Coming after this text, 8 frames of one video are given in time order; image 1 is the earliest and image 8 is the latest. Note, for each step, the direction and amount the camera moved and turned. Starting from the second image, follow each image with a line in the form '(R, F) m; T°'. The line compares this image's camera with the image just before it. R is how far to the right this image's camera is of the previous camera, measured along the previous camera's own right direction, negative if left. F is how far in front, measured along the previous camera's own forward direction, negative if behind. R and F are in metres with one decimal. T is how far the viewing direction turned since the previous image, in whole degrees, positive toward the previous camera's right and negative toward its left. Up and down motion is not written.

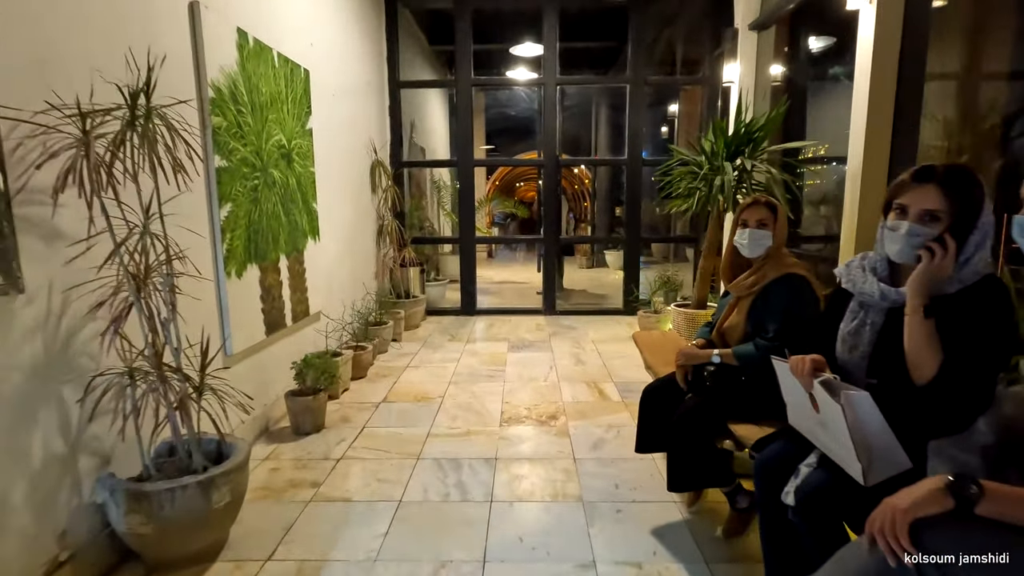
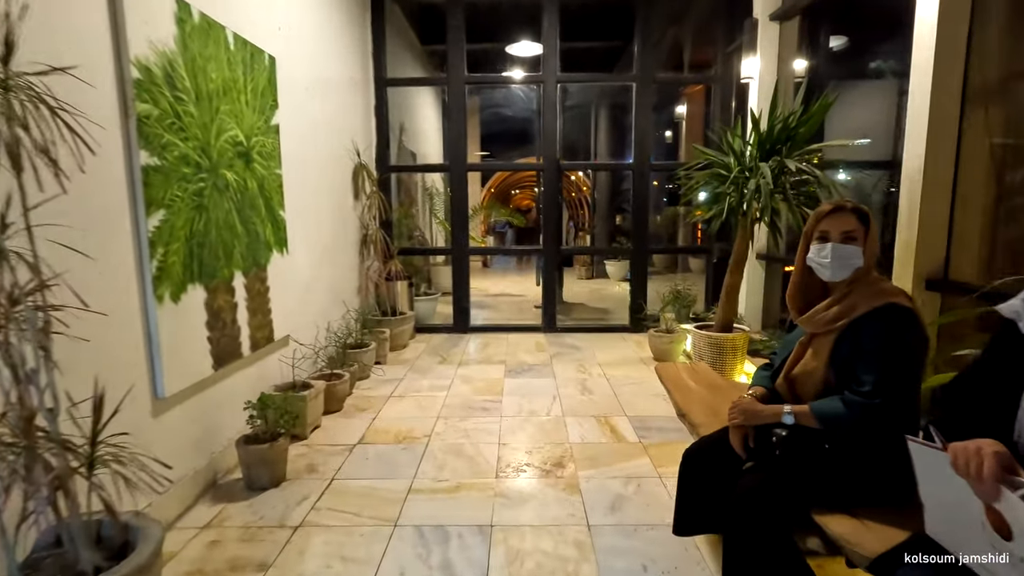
(0.0, +0.5) m; +1°
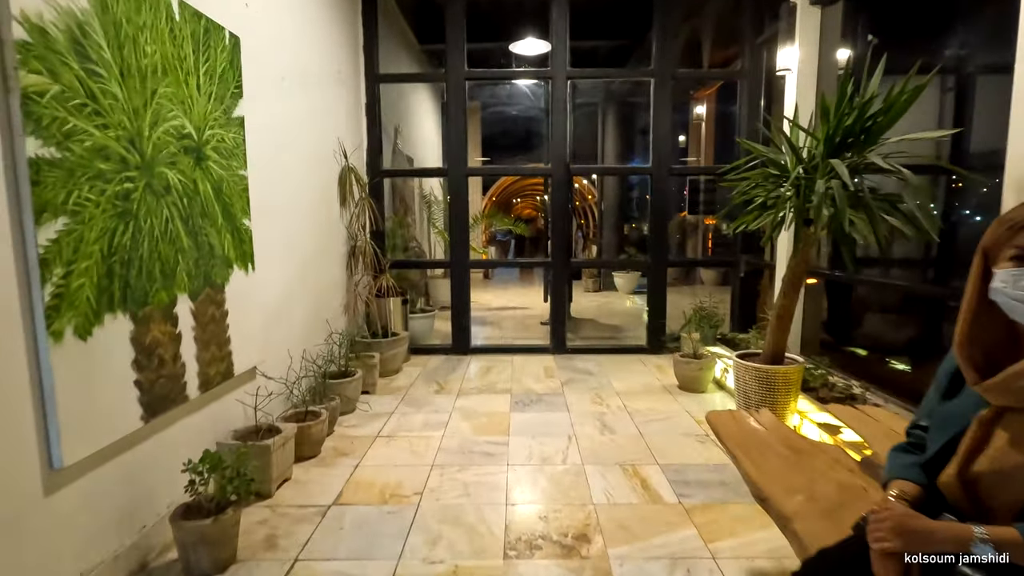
(0.0, +0.5) m; 0°
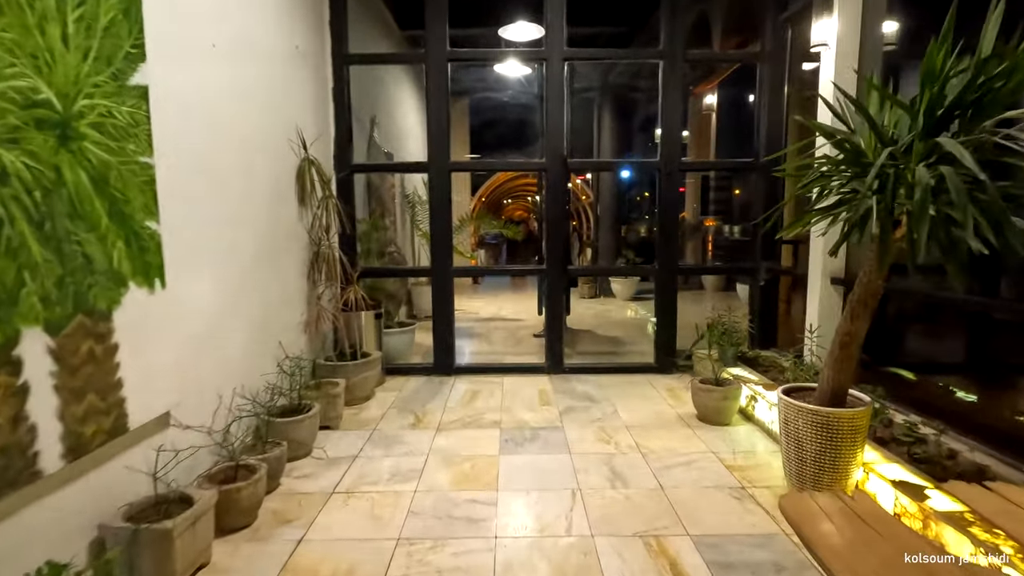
(0.0, +0.6) m; +1°
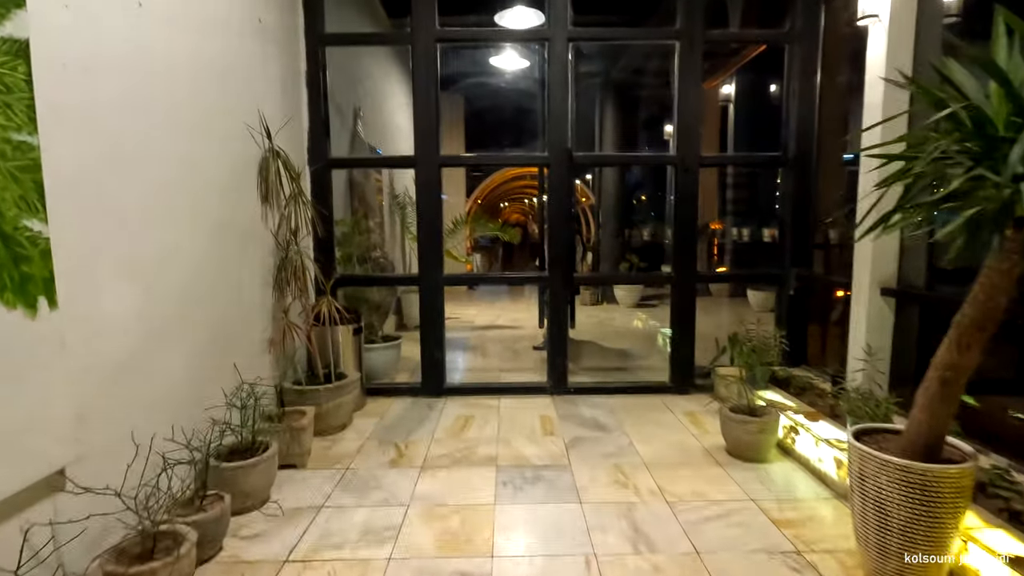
(0.0, +0.5) m; 0°
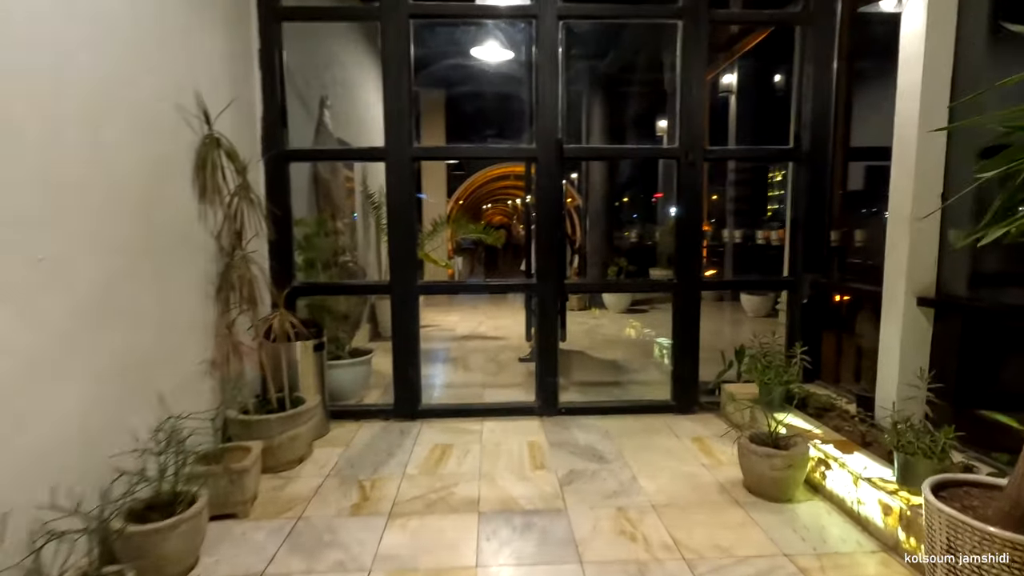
(0.0, +0.4) m; +2°
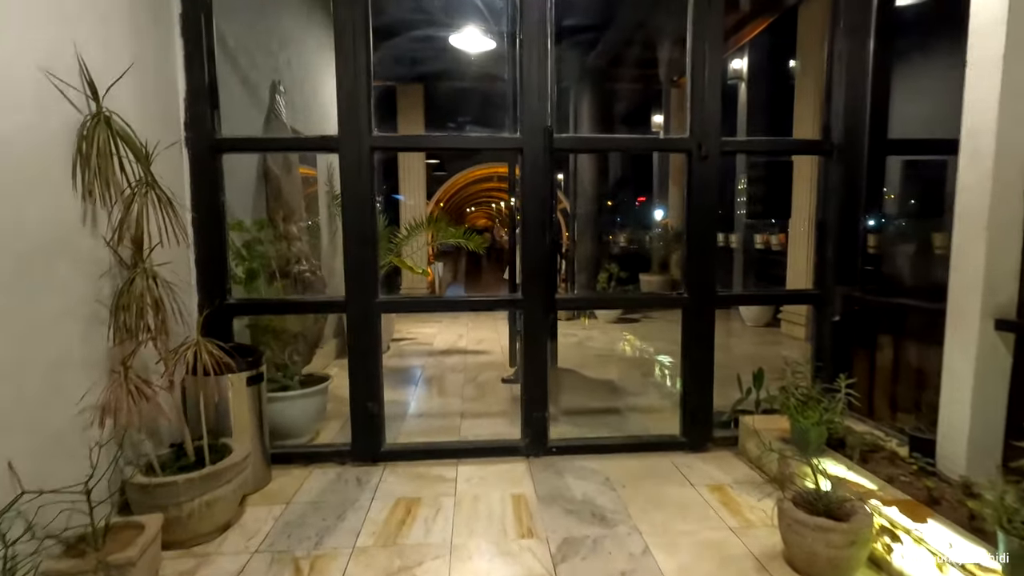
(0.0, +0.6) m; +2°
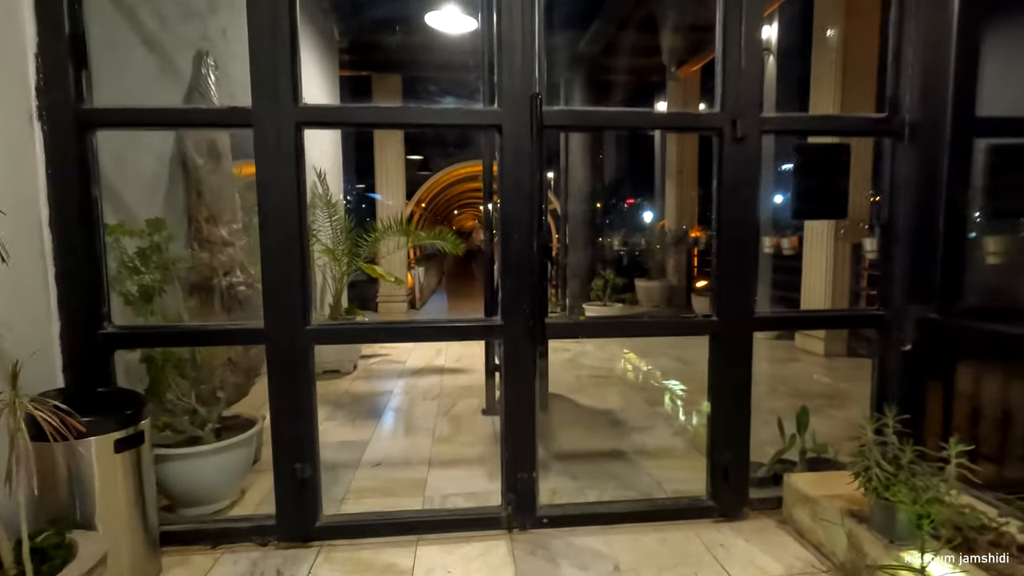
(+0.1, +0.7) m; +1°
